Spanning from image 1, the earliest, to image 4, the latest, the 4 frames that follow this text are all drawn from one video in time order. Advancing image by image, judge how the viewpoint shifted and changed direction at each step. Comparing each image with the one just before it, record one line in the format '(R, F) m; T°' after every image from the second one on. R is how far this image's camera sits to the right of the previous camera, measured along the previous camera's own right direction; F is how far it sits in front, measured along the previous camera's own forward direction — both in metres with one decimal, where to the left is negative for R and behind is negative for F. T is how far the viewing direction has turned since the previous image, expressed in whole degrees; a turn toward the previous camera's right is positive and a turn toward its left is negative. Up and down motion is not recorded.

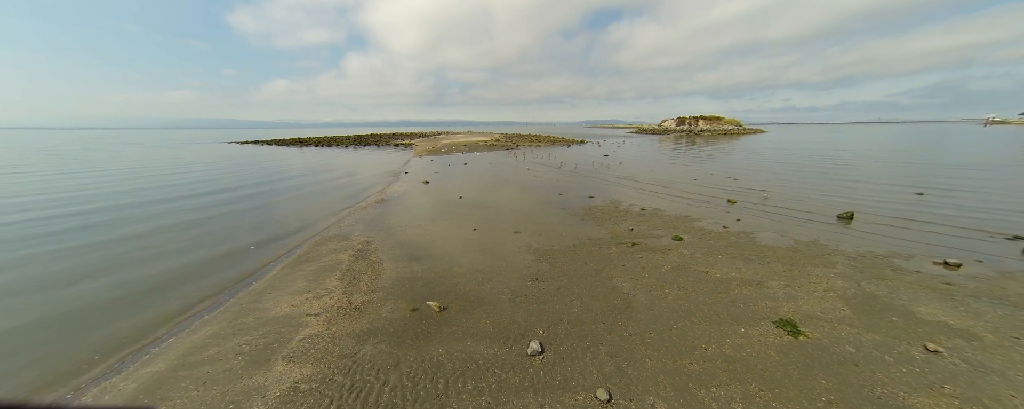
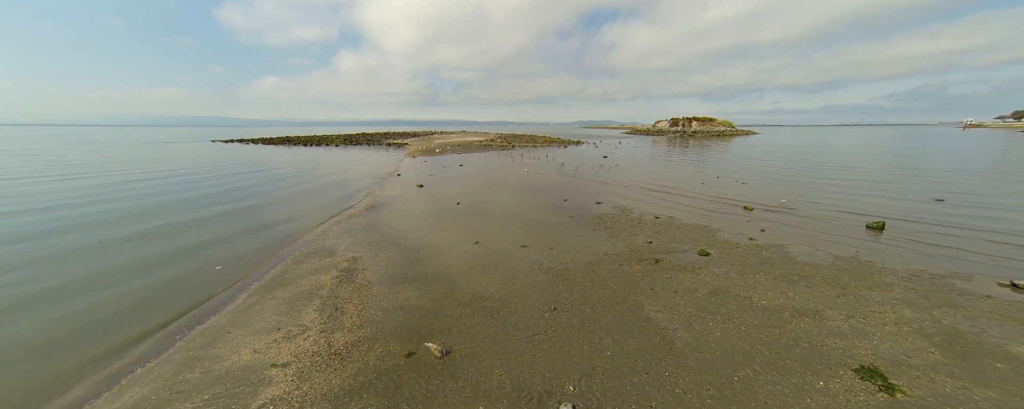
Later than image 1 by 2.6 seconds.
(-0.5, +1.2) m; +1°
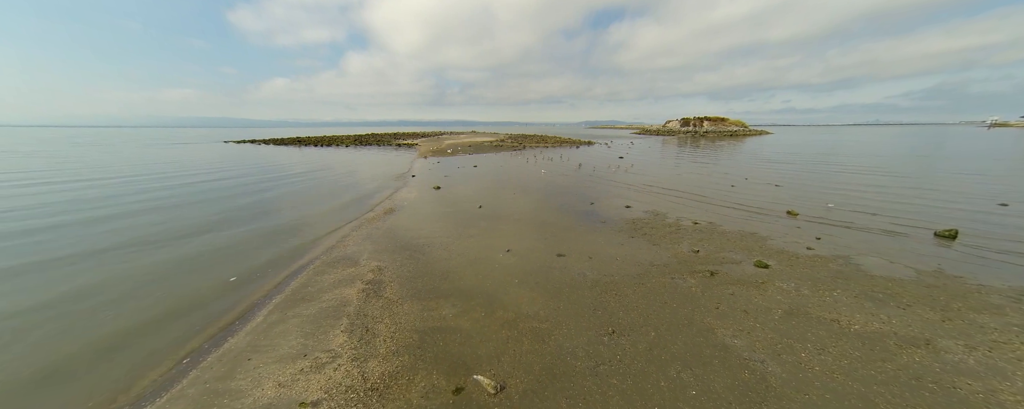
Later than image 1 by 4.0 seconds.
(-1.0, +0.8) m; -1°
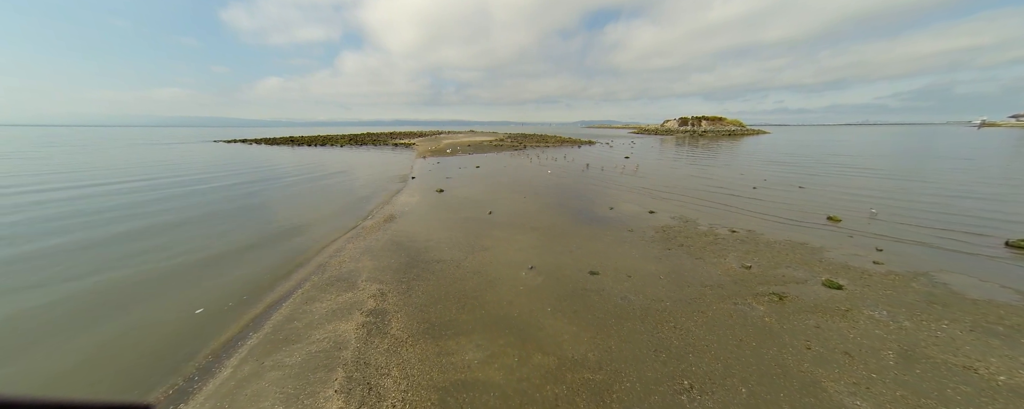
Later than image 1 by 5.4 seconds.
(-0.8, +1.3) m; +1°
